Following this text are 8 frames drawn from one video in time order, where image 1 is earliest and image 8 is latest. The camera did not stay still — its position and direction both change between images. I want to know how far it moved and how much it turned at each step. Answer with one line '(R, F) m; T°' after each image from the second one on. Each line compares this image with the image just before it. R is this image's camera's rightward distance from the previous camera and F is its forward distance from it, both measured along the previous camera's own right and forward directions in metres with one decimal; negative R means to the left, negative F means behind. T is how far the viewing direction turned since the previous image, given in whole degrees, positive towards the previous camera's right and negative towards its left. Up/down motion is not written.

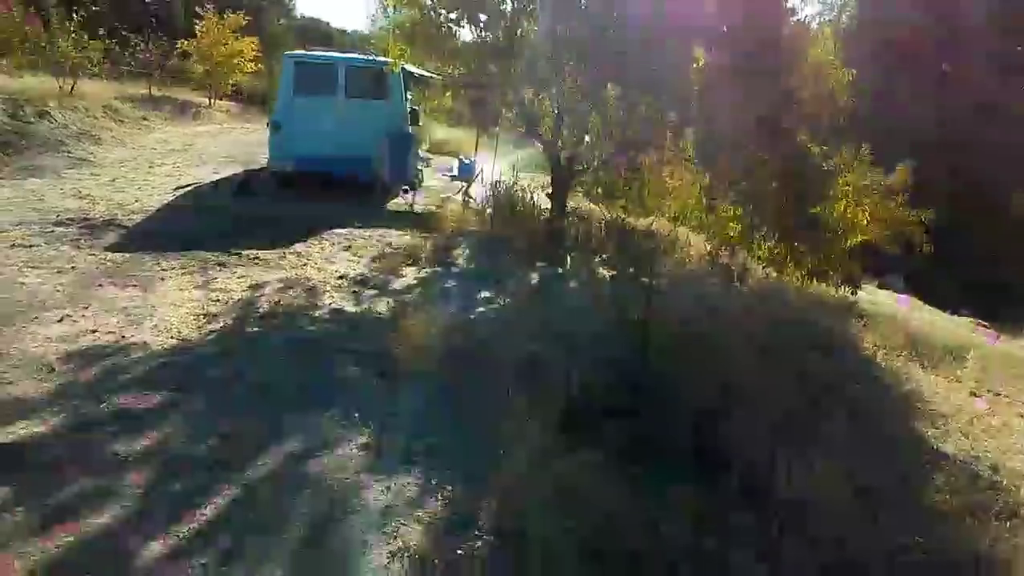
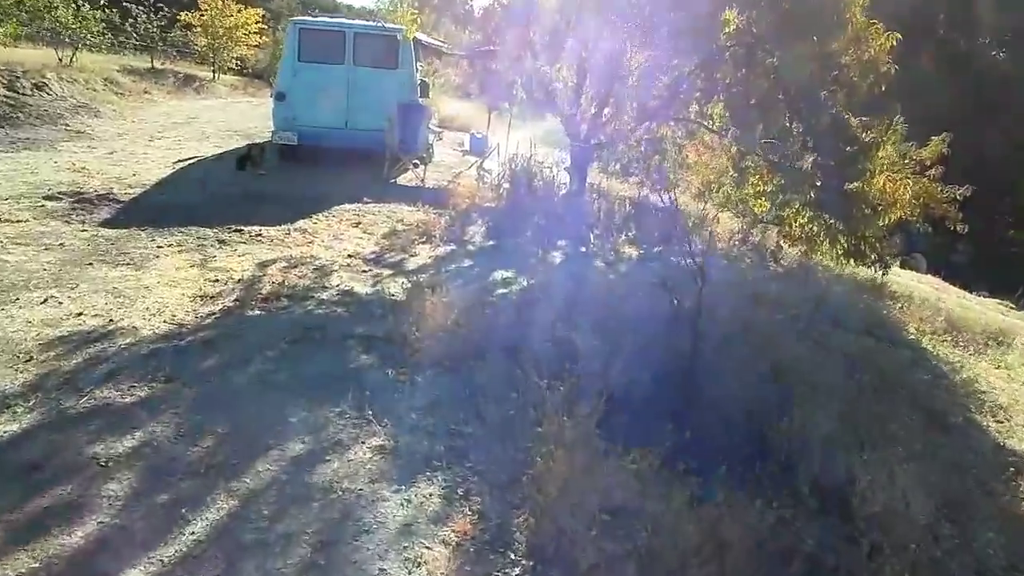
(-0.1, +0.5) m; 0°
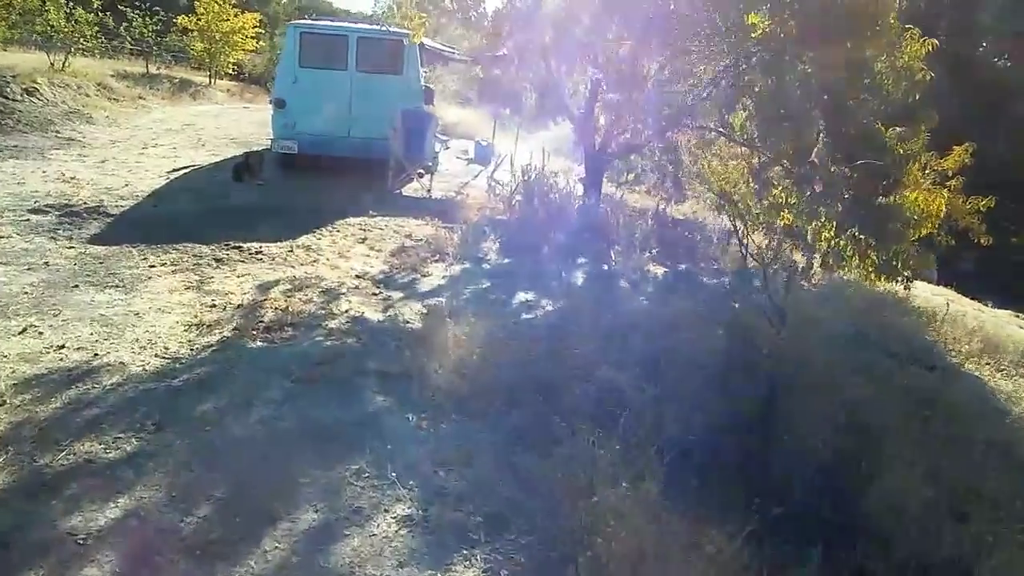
(-0.2, +0.5) m; 0°
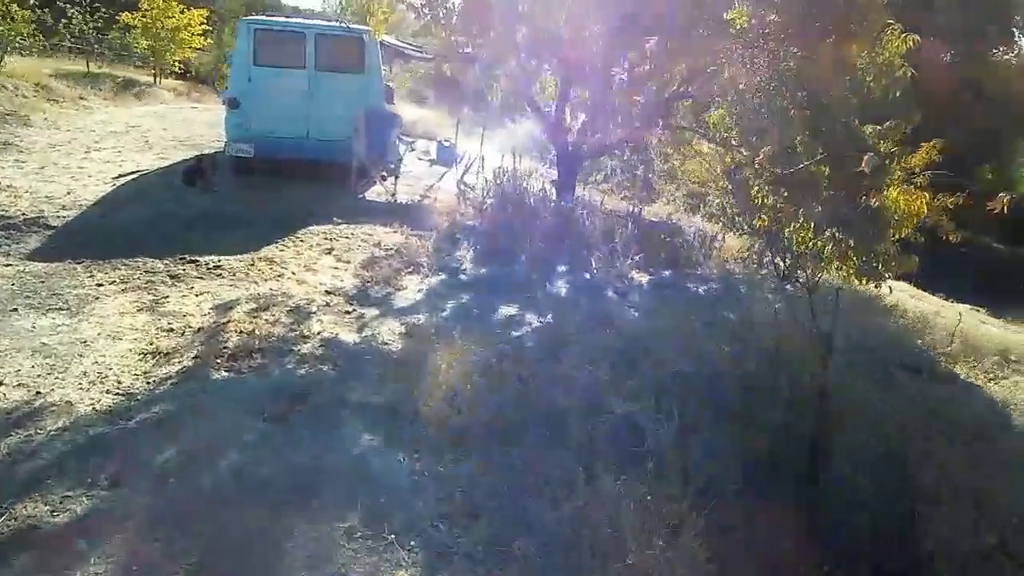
(-0.2, +0.4) m; +3°
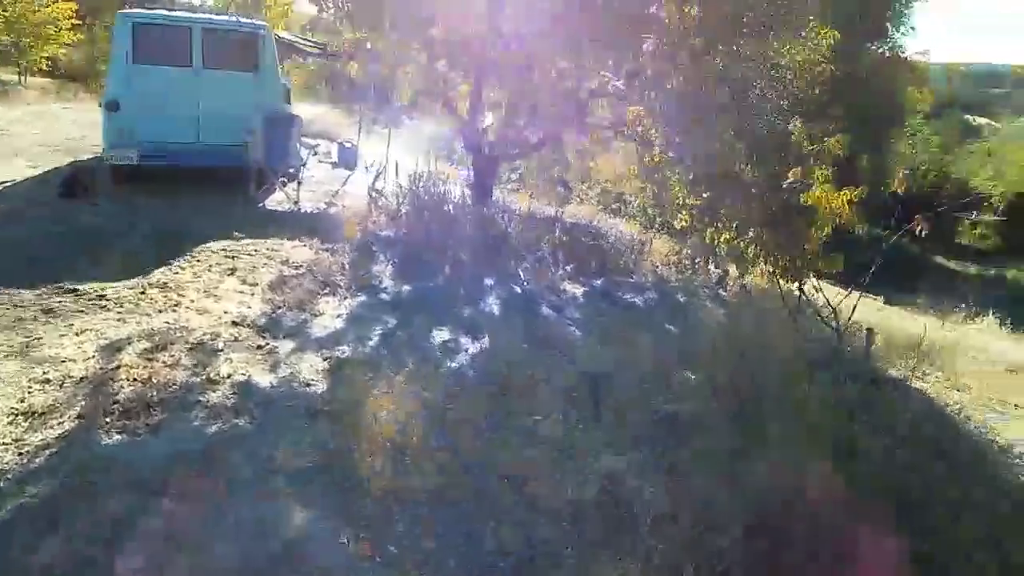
(-0.2, +0.5) m; +7°
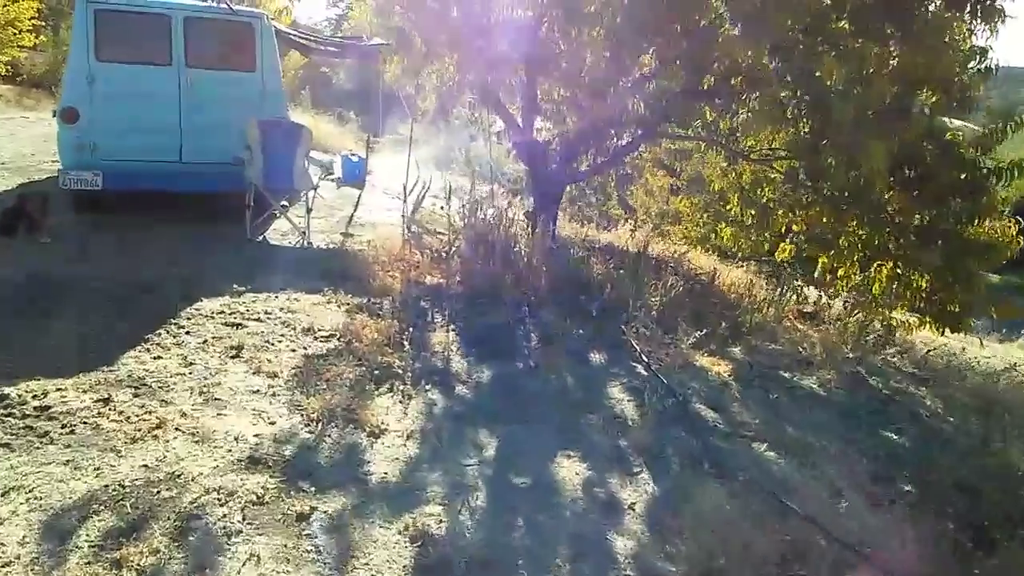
(-0.8, +1.8) m; +1°
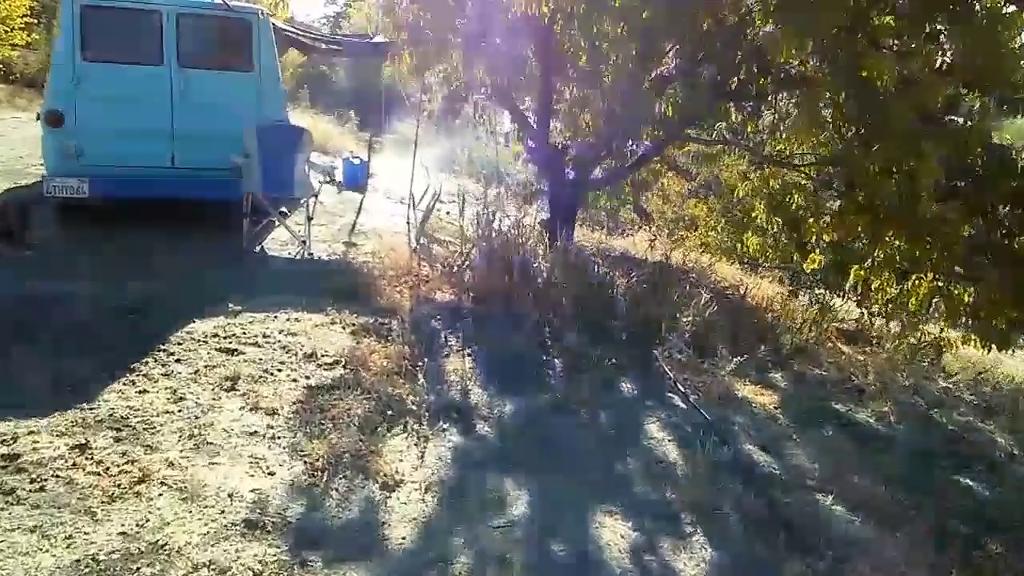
(-0.1, +0.4) m; 0°
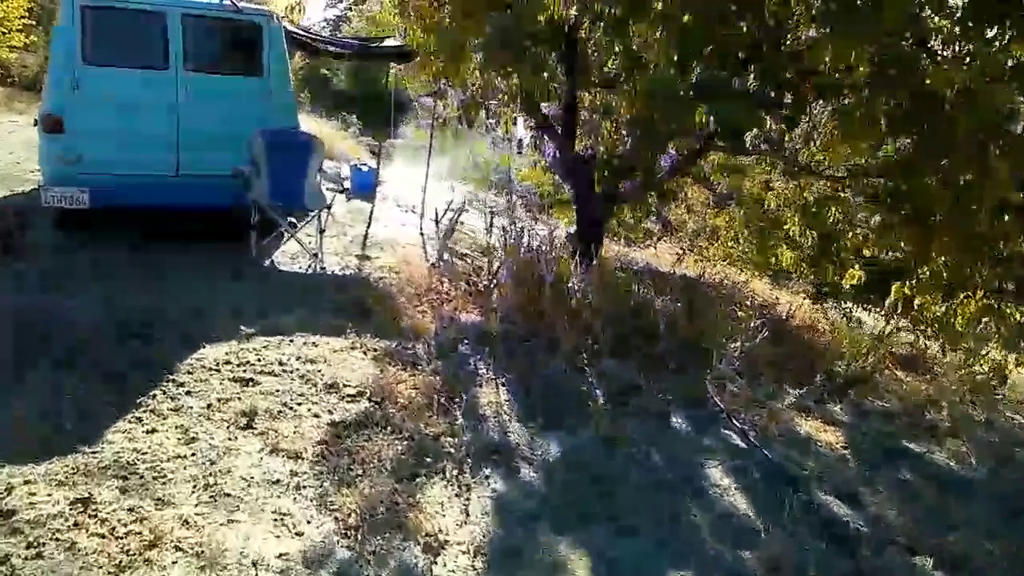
(-0.2, +0.4) m; 0°
